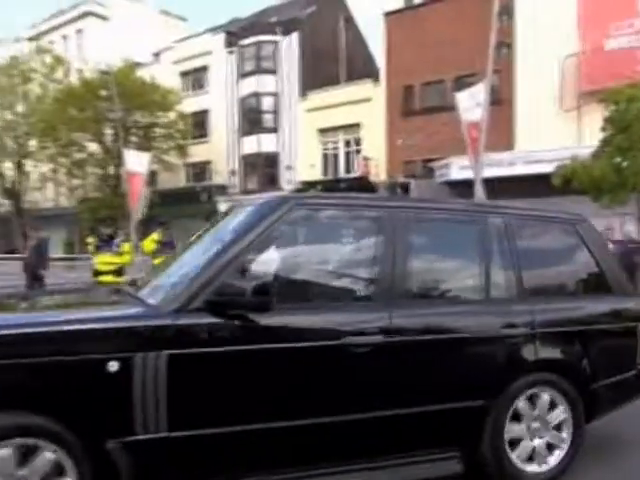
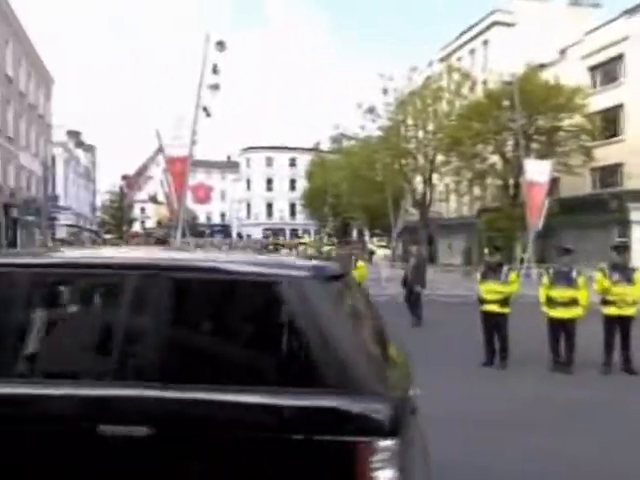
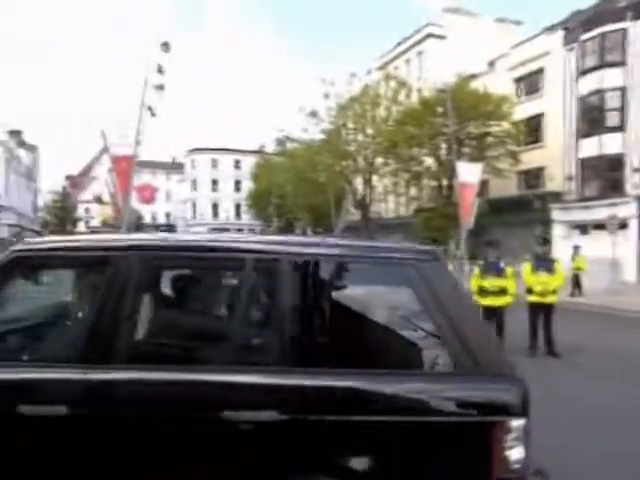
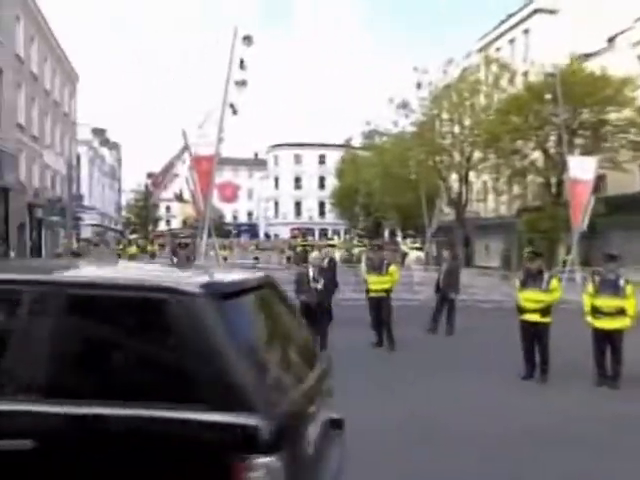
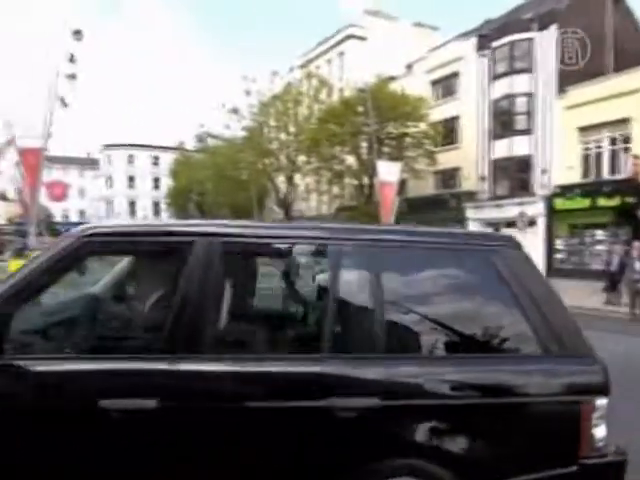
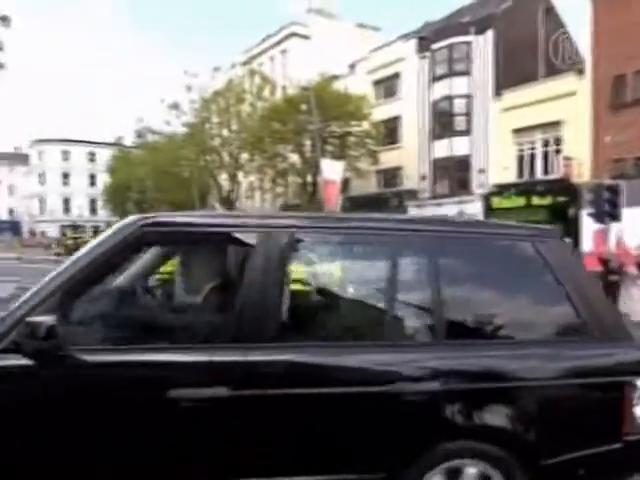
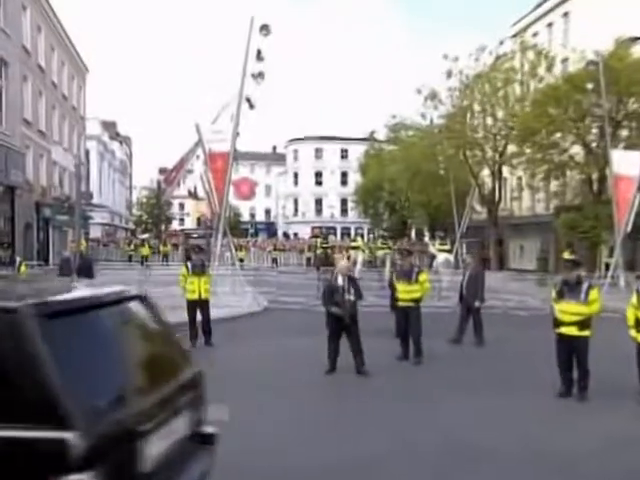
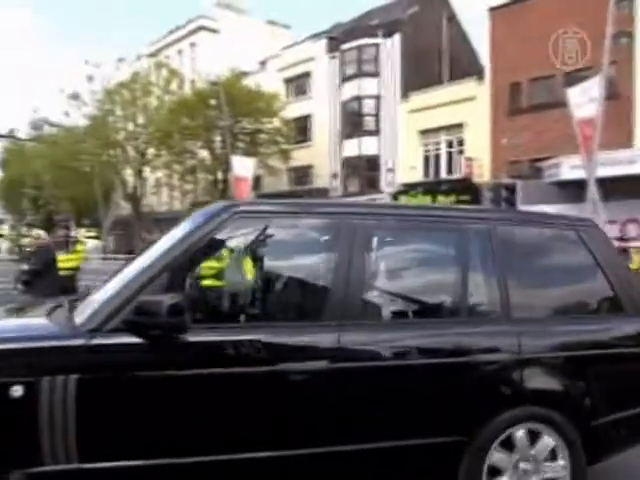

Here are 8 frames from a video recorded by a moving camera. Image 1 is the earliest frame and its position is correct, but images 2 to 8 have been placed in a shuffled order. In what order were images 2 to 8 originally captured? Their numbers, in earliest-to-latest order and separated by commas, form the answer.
8, 6, 5, 3, 2, 4, 7
